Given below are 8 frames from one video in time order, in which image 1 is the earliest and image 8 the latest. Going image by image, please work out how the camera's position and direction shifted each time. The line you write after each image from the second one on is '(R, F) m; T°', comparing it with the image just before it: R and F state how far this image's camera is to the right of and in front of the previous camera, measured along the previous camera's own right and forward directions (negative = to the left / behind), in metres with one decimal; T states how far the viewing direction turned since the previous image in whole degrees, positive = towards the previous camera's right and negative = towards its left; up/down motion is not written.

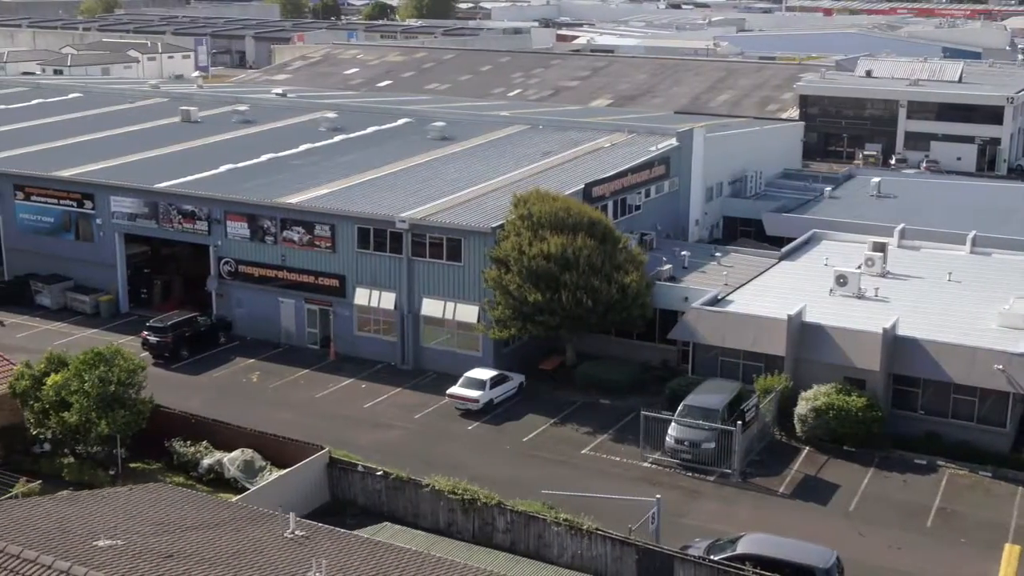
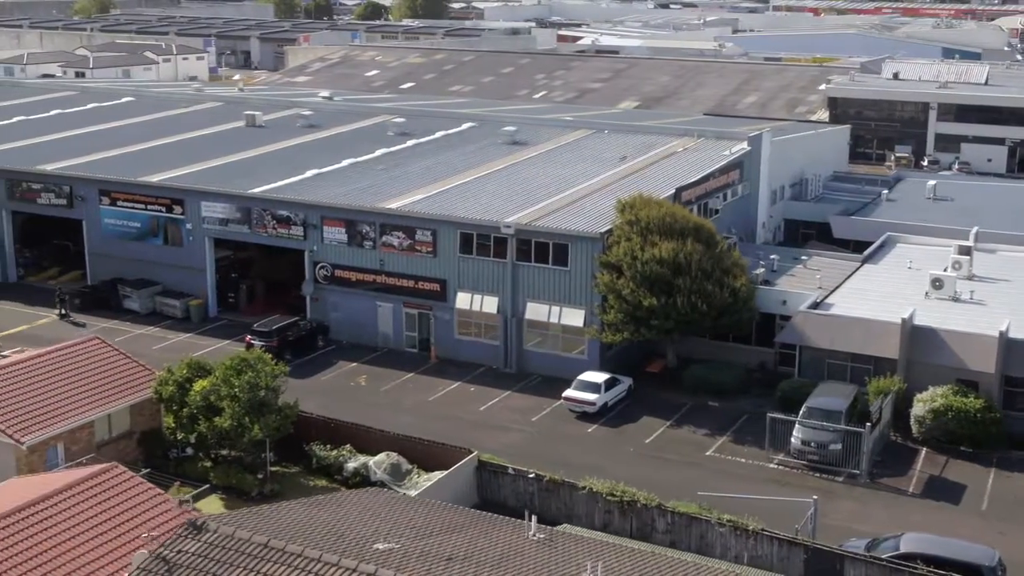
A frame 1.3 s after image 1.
(-3.7, -0.5) m; +1°
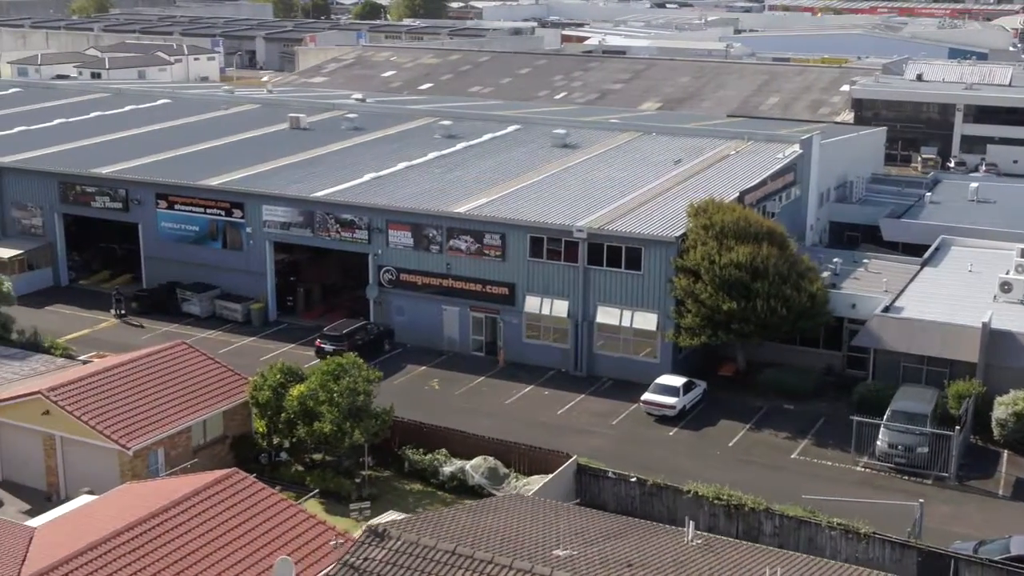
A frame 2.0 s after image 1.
(-2.5, -0.1) m; +1°
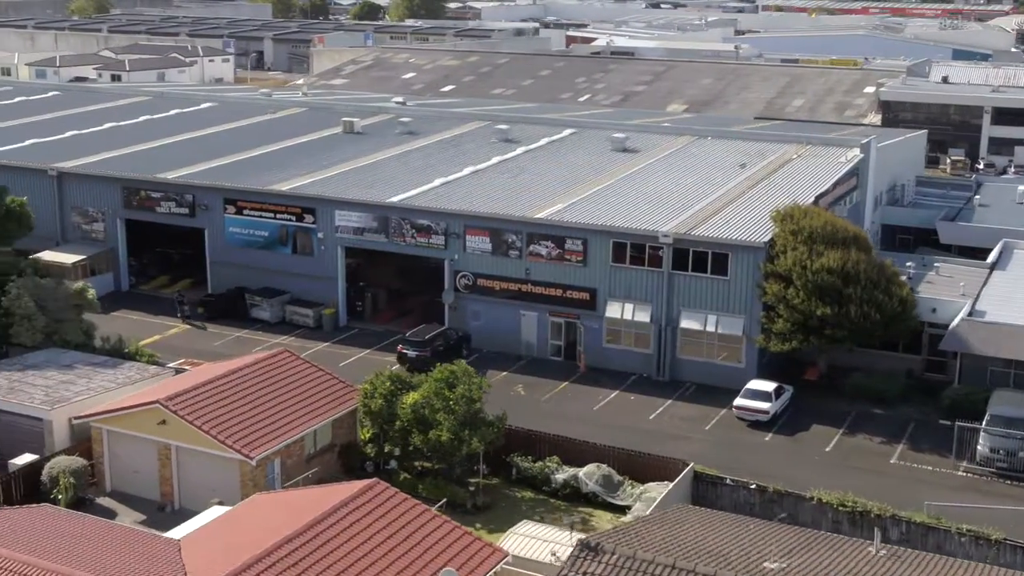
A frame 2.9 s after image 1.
(-2.9, 0.0) m; +1°
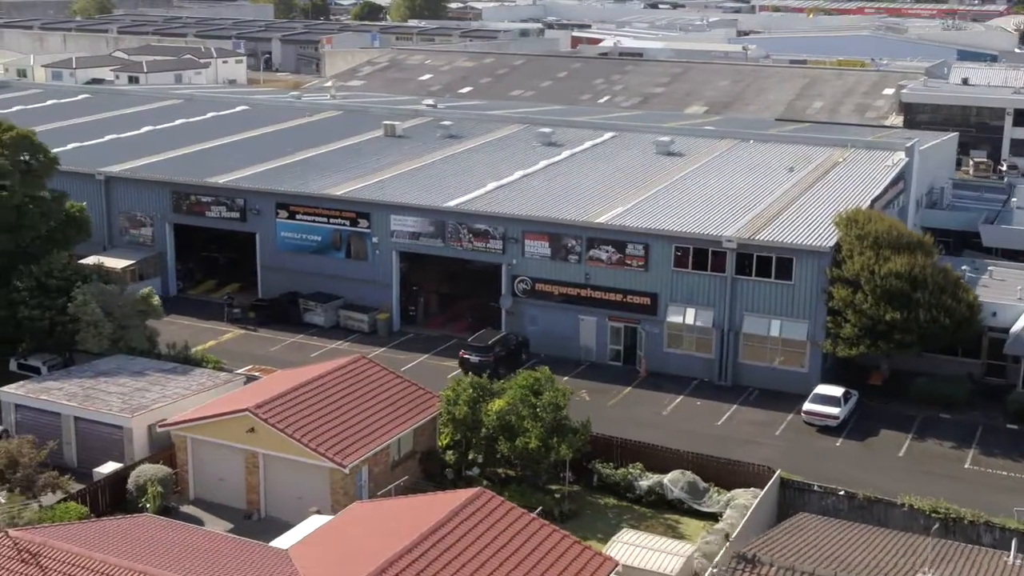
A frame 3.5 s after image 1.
(-2.1, 0.0) m; 0°
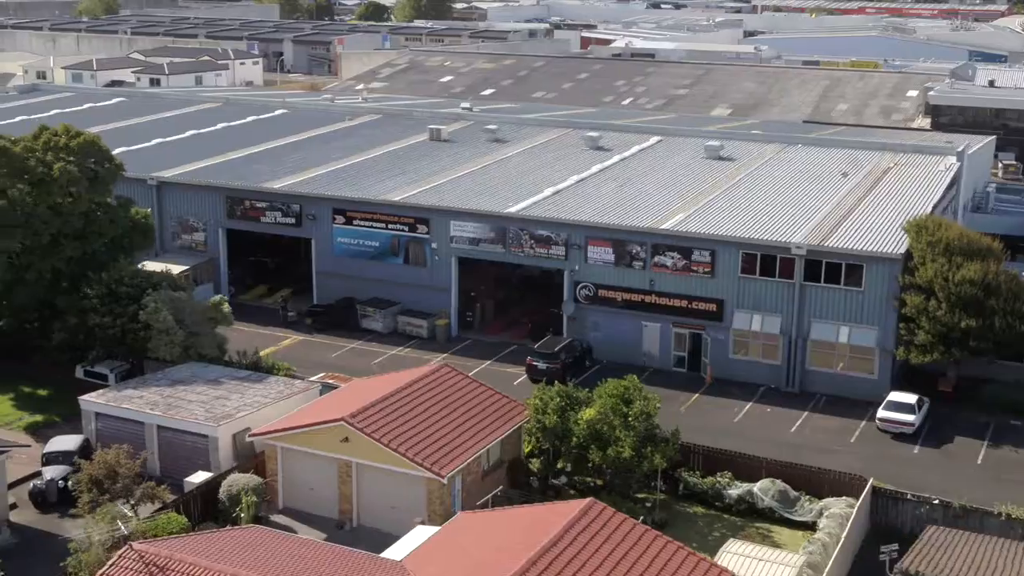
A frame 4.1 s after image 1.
(-2.2, 0.0) m; 0°
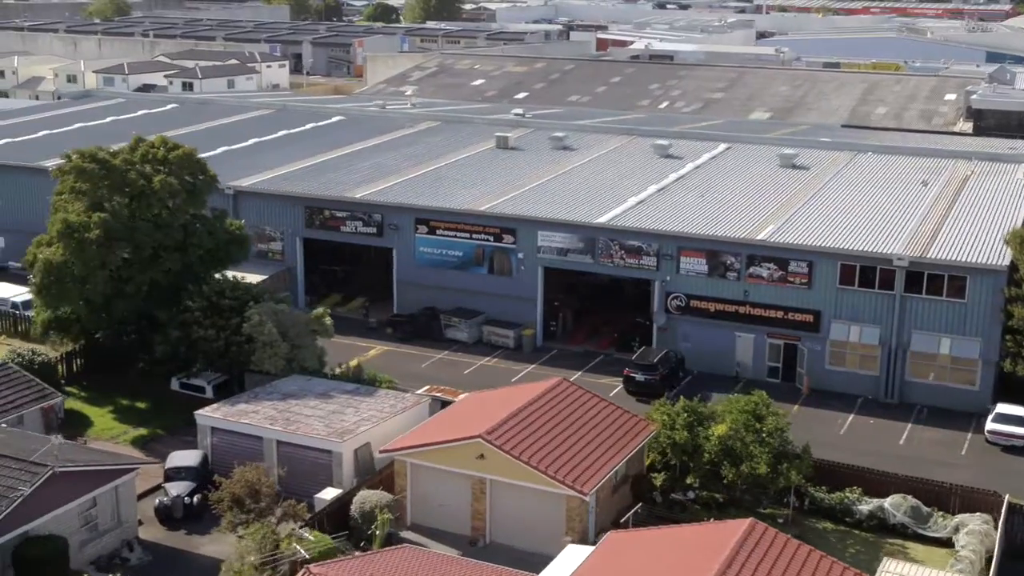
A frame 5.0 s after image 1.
(-3.1, +0.1) m; 0°
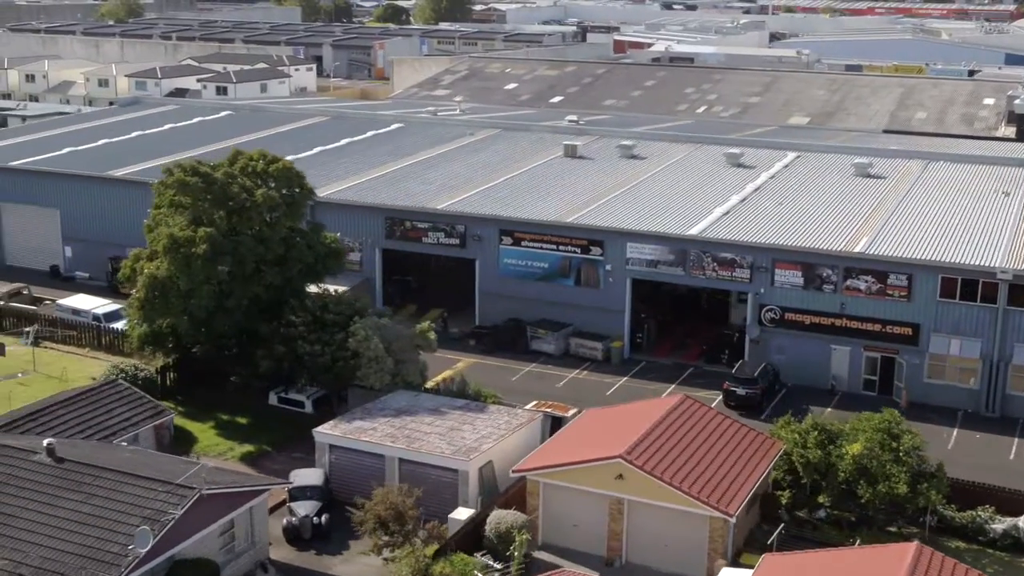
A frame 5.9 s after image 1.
(-3.1, +0.2) m; 0°
